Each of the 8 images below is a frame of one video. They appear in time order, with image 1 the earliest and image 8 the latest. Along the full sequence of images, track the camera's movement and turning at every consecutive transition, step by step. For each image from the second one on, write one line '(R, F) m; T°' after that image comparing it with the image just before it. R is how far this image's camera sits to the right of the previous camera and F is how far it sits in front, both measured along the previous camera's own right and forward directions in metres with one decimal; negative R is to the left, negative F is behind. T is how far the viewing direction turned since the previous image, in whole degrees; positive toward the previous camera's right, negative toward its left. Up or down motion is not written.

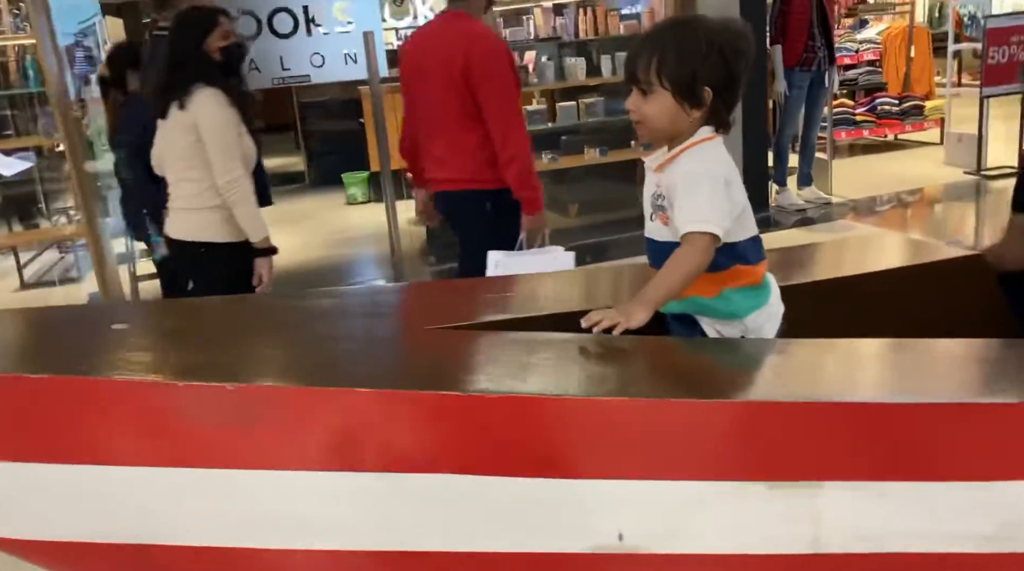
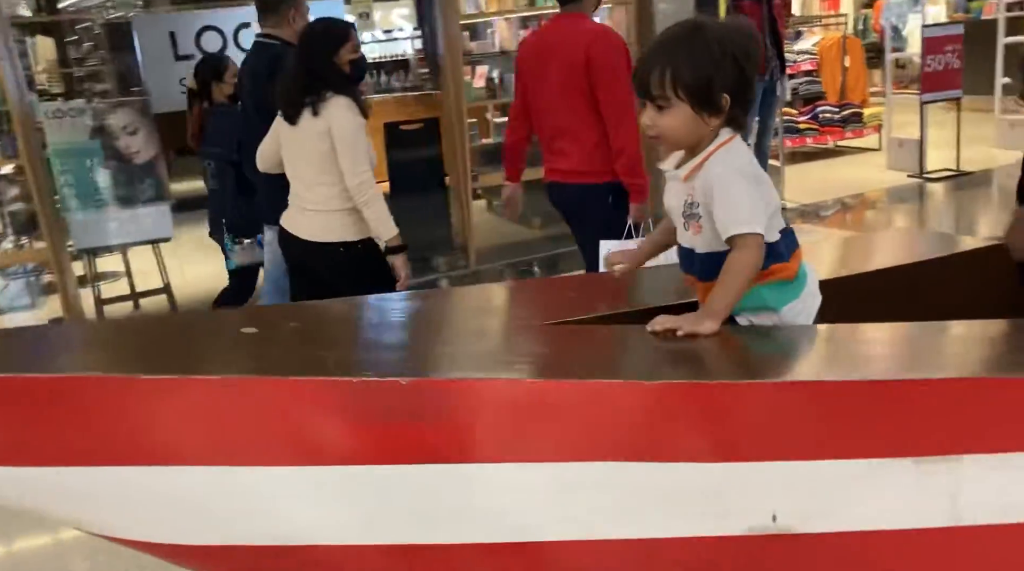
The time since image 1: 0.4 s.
(-0.2, 0.0) m; +4°
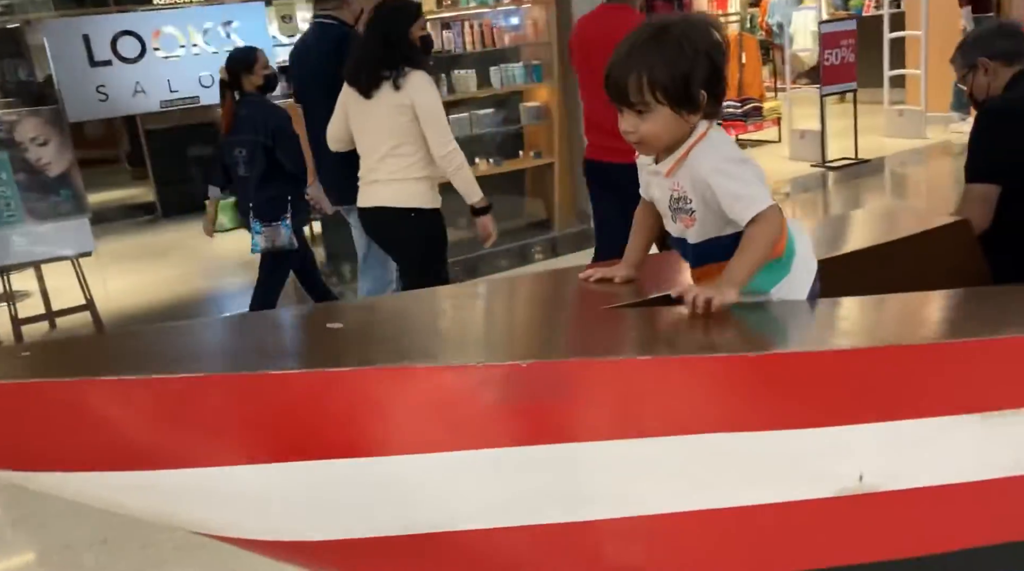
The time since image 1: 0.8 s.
(-0.2, 0.0) m; +6°
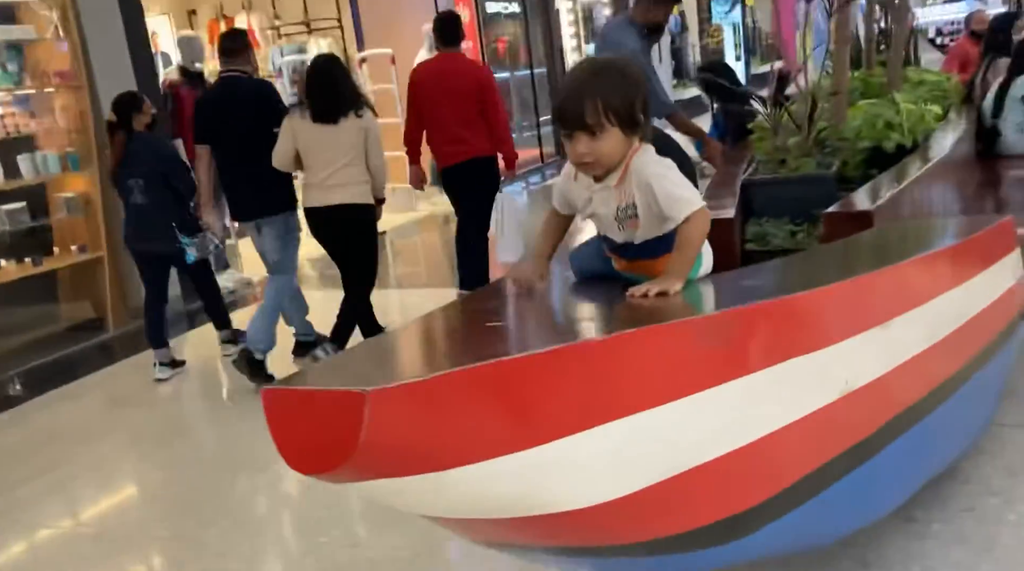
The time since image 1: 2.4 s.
(-0.8, +0.2) m; +34°
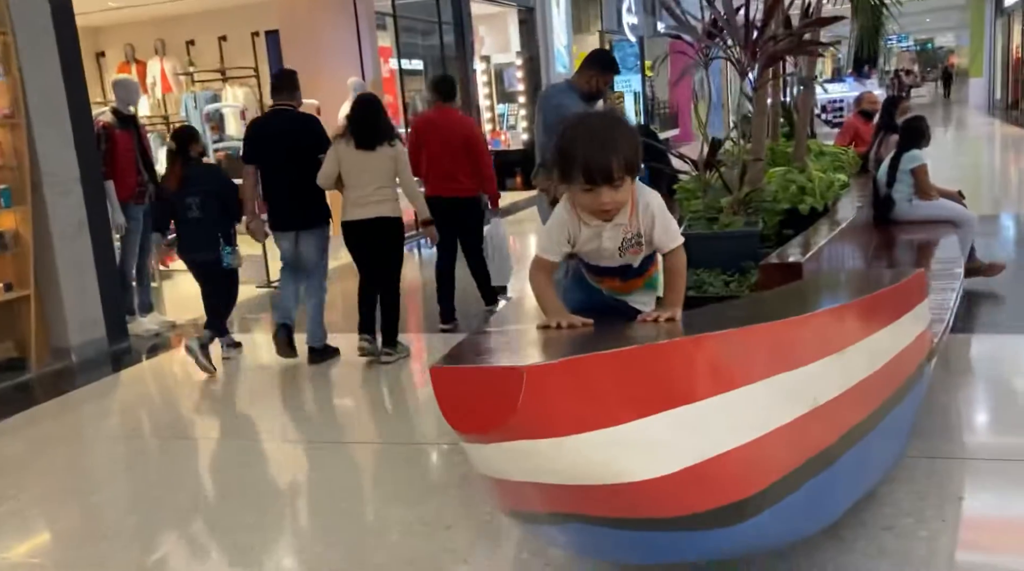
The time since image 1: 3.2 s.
(-0.2, -0.2) m; +7°
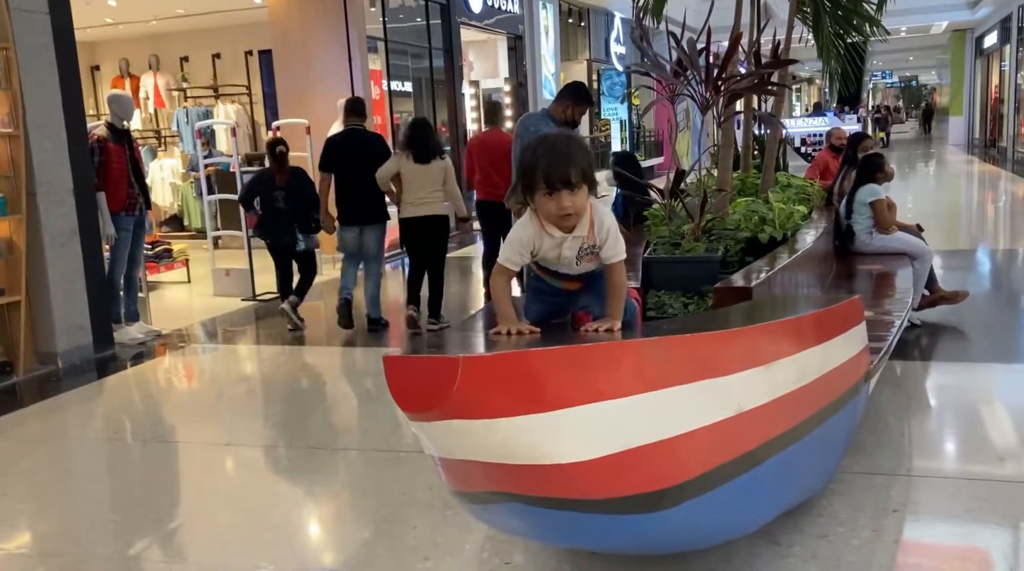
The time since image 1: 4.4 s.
(+0.1, -0.2) m; +1°
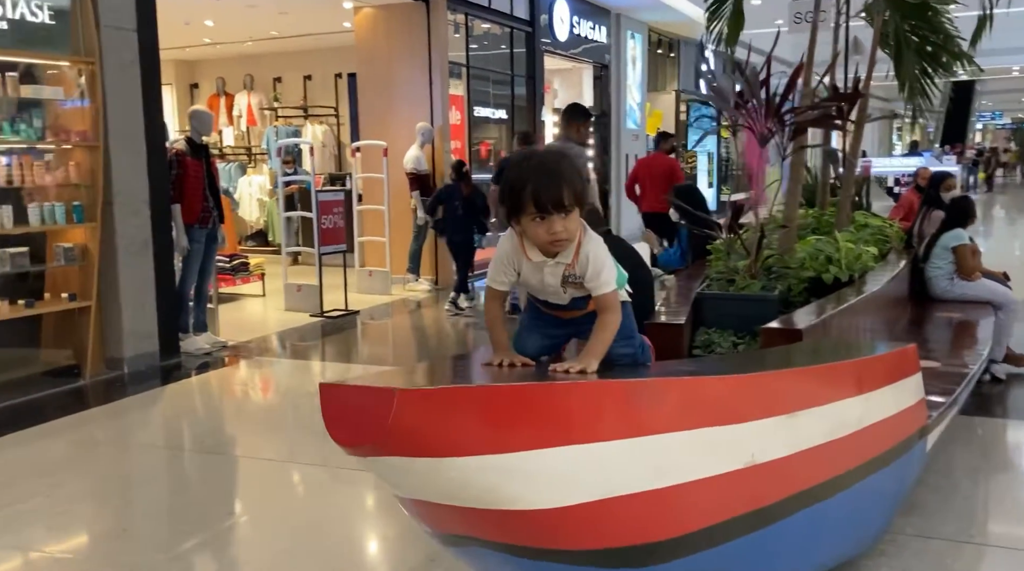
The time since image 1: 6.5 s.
(+0.2, +0.1) m; -5°
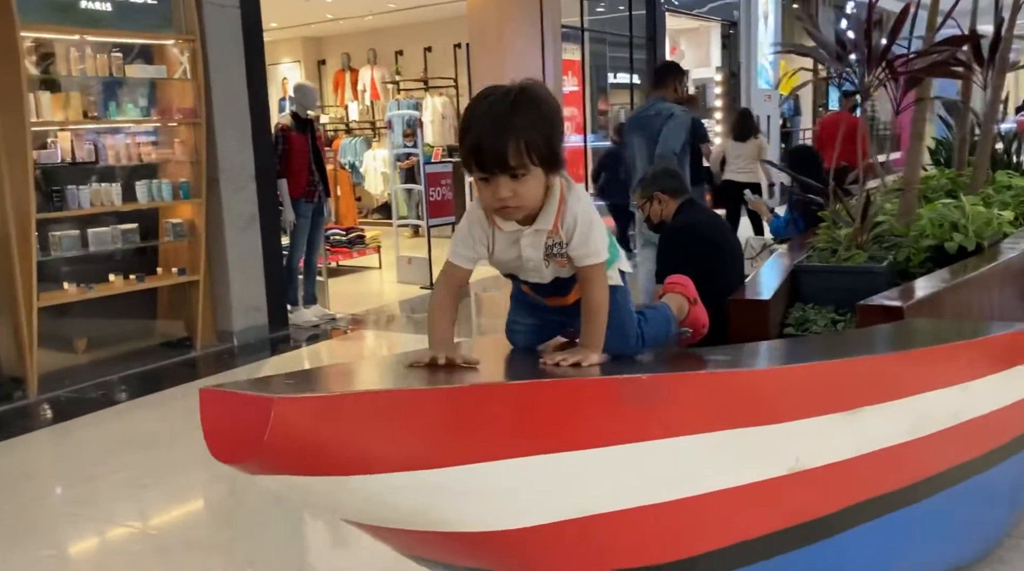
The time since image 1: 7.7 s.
(+0.2, +0.2) m; -9°
